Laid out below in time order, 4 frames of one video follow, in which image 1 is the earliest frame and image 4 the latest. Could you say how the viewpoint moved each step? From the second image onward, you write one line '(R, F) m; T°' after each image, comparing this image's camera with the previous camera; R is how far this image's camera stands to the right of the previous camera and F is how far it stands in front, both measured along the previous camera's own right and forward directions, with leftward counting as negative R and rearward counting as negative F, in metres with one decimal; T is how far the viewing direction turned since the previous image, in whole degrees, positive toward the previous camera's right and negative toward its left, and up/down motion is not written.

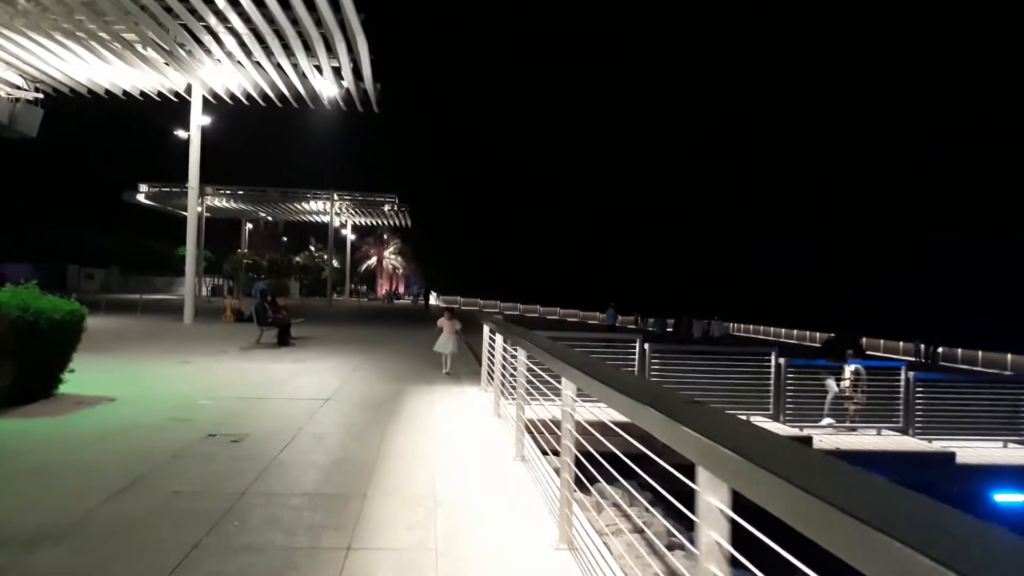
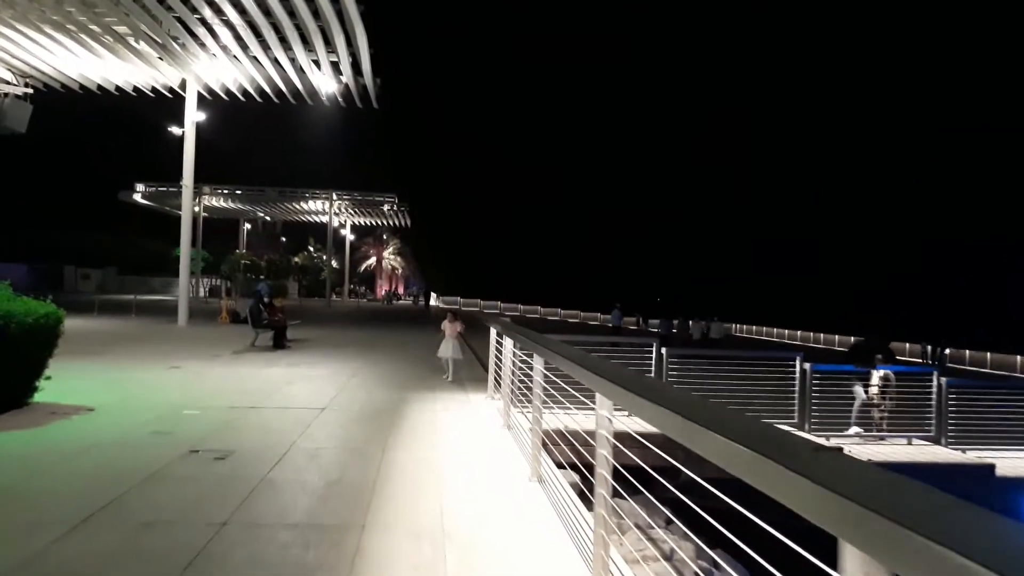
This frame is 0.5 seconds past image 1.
(-0.1, +0.7) m; 0°
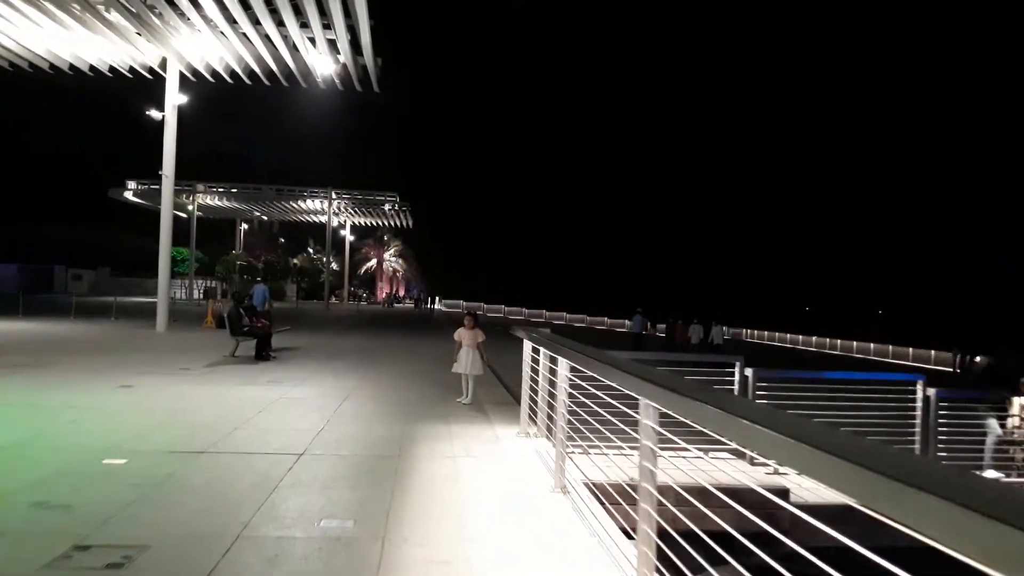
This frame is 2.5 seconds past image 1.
(-0.4, +2.6) m; 0°
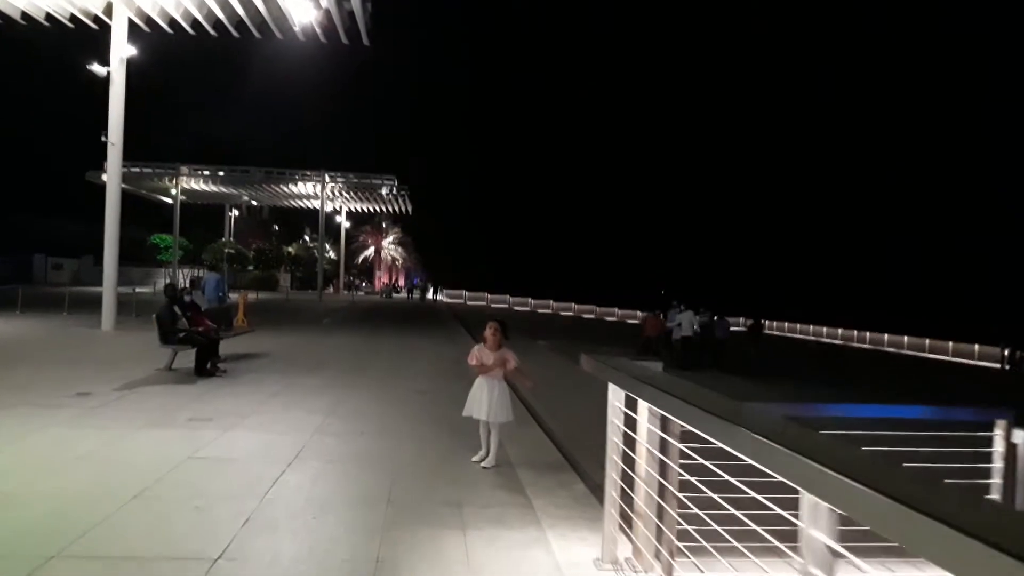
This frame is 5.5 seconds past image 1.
(-0.4, +4.0) m; 0°
